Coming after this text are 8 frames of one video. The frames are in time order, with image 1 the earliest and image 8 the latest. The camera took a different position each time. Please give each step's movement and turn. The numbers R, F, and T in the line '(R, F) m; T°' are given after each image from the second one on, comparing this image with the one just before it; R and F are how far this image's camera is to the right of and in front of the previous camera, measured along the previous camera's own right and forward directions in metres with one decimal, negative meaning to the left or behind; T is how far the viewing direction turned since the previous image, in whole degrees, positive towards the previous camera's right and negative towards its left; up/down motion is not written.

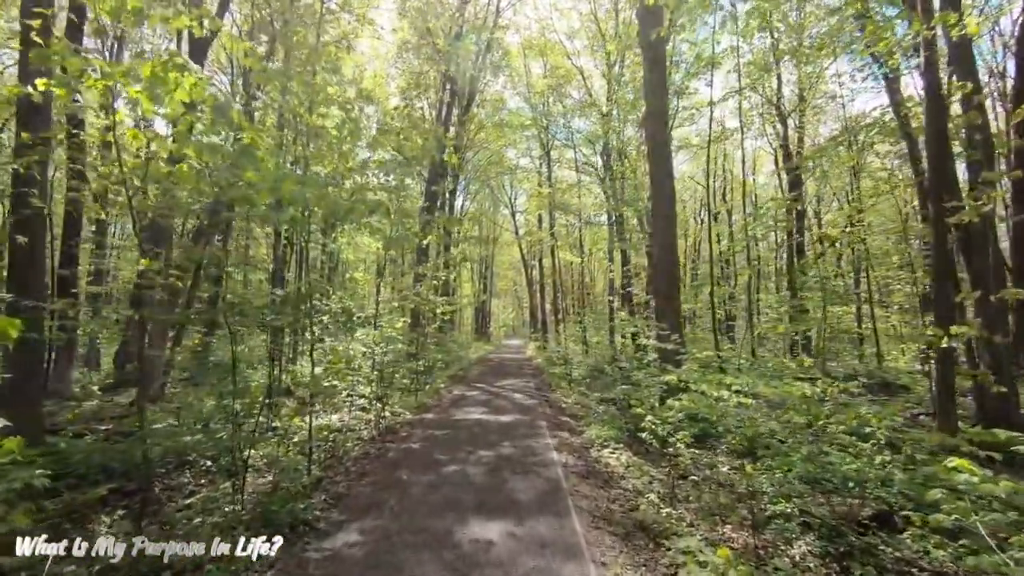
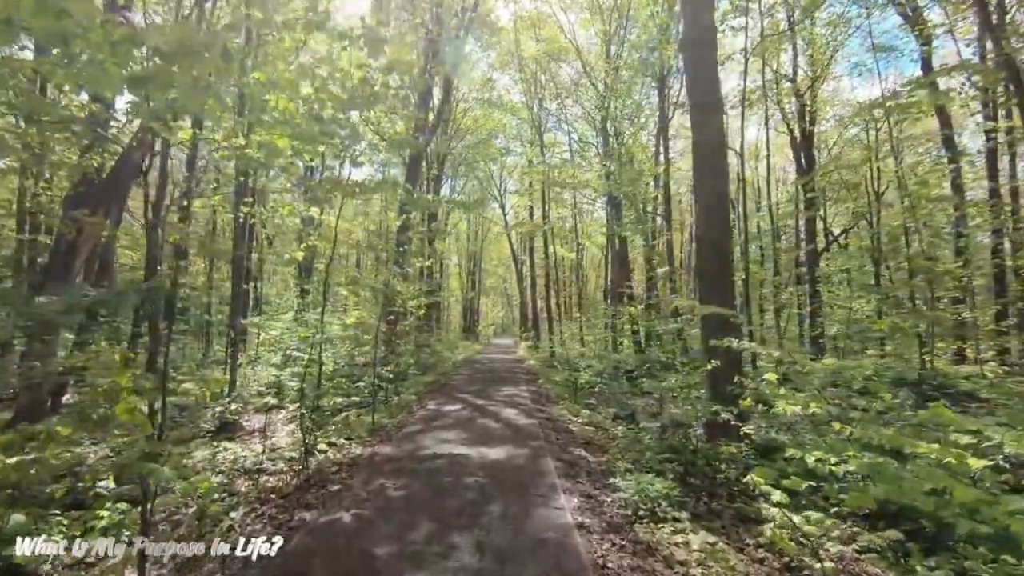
(0.0, +2.0) m; +1°
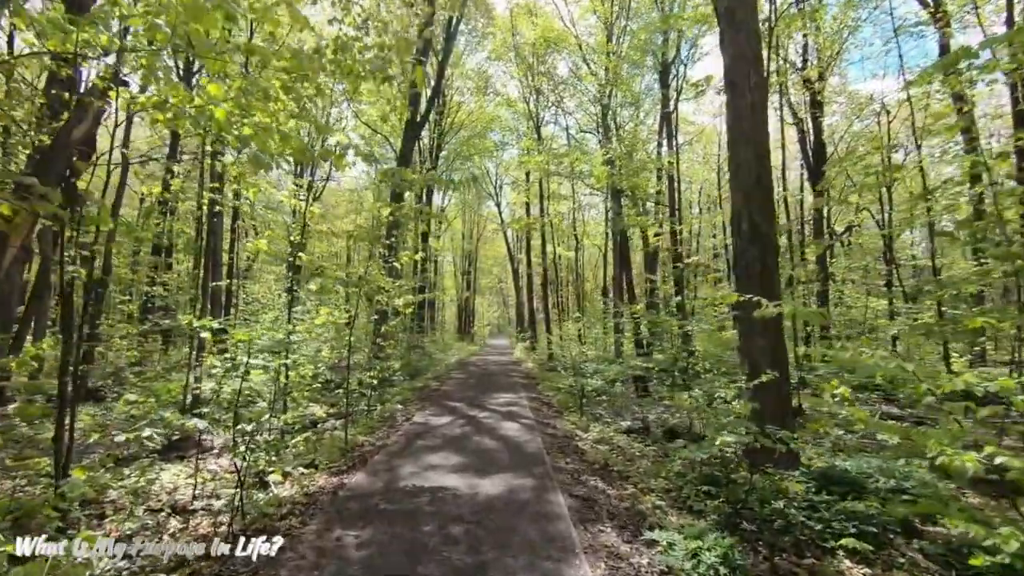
(0.0, +0.9) m; 0°
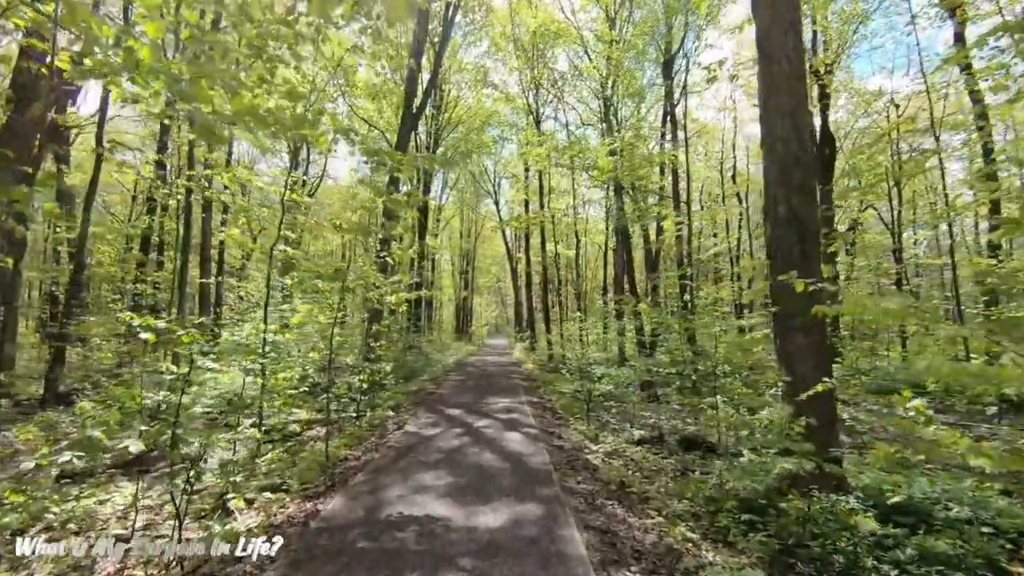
(0.0, +0.6) m; 0°
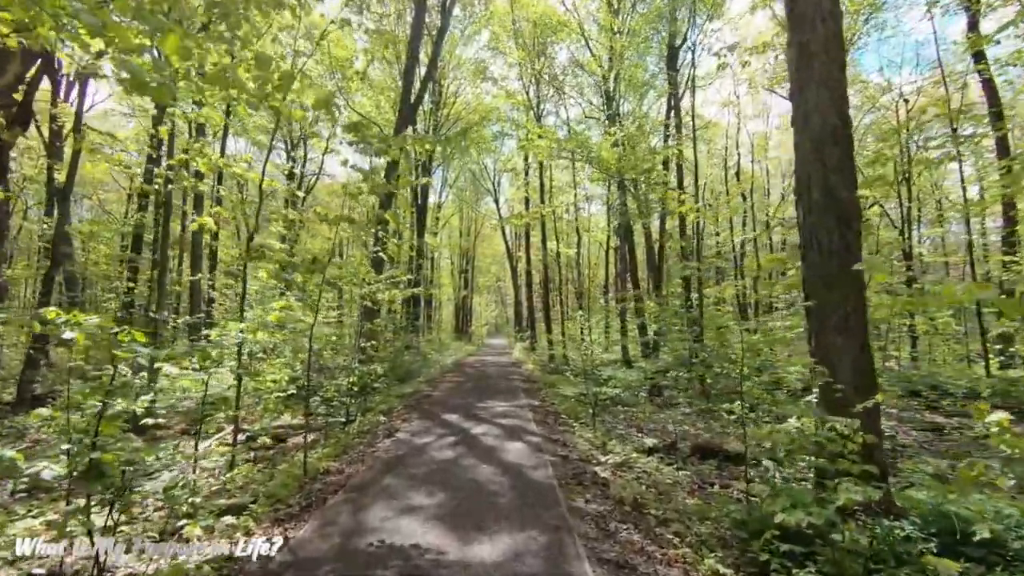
(0.0, +0.5) m; 0°
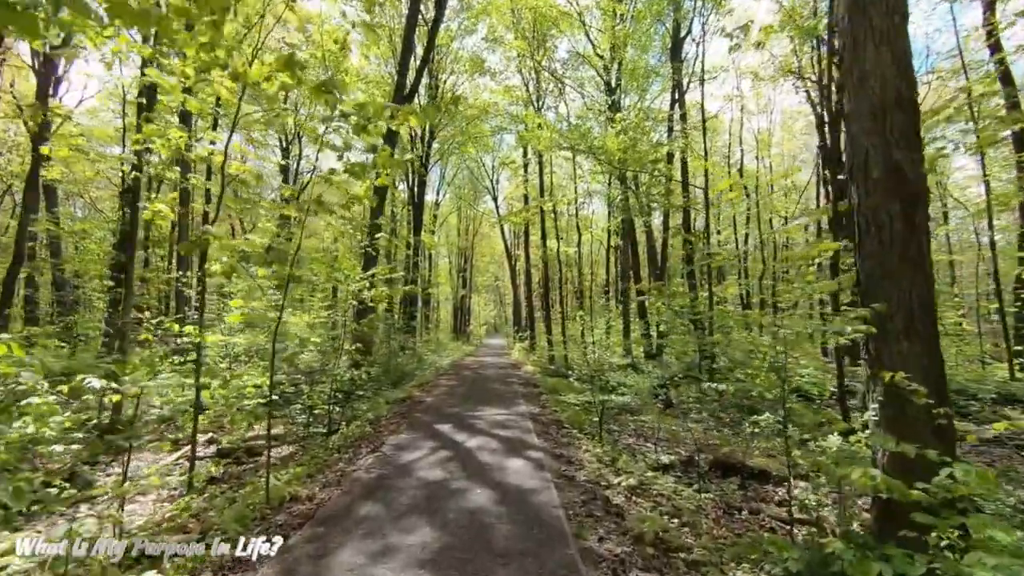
(0.0, +0.6) m; 0°
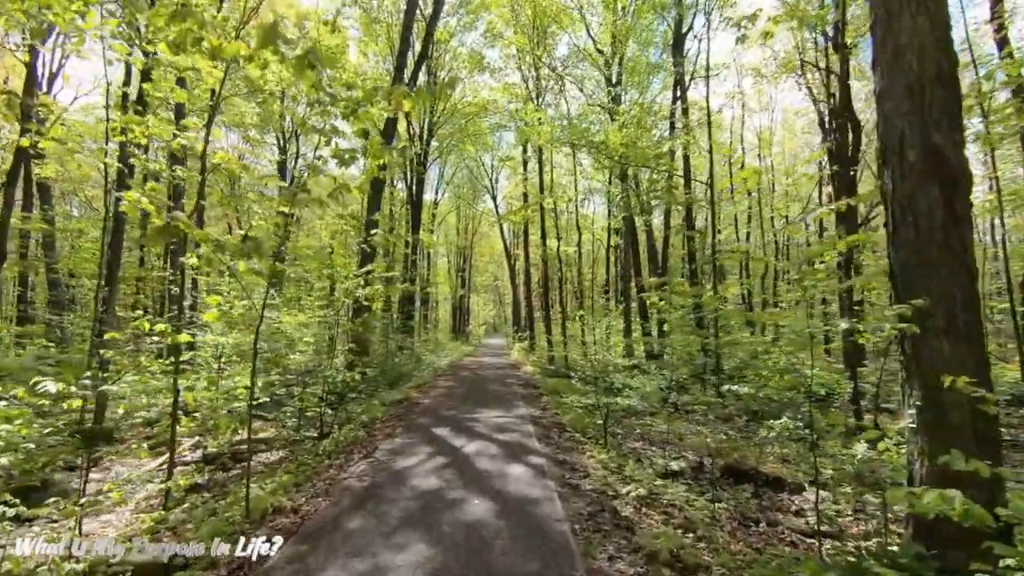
(0.0, +0.3) m; 0°
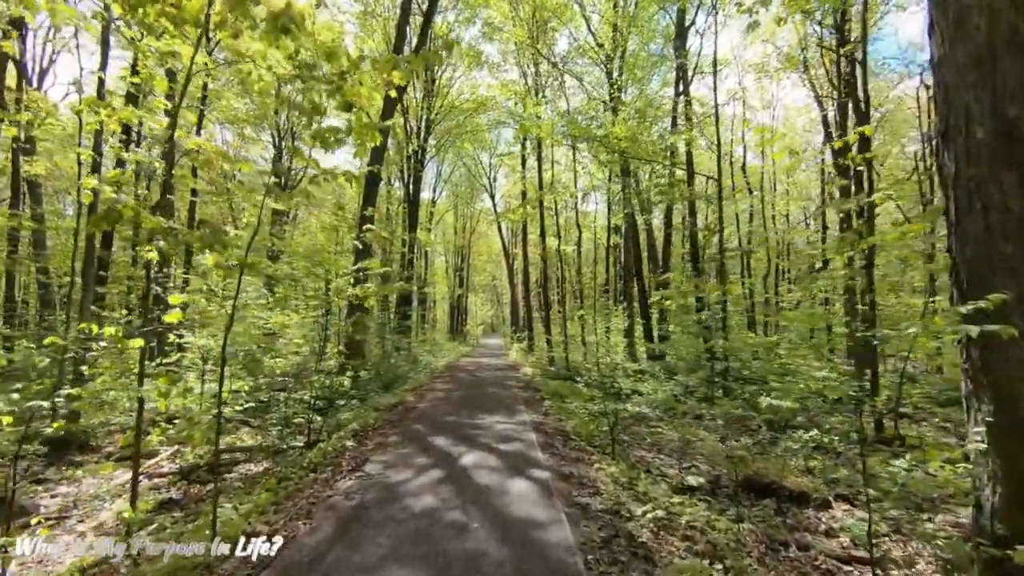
(0.0, +0.4) m; 0°
